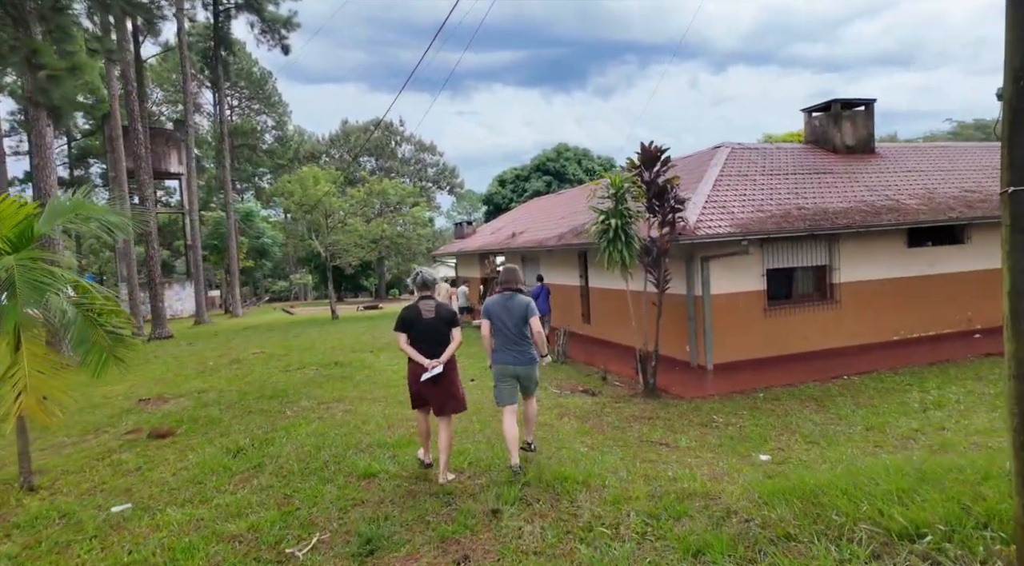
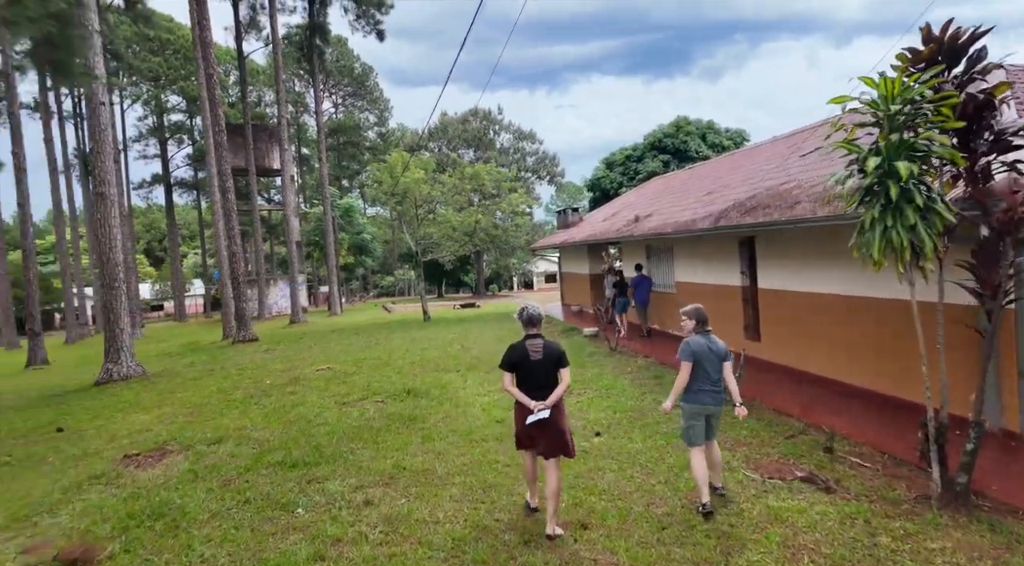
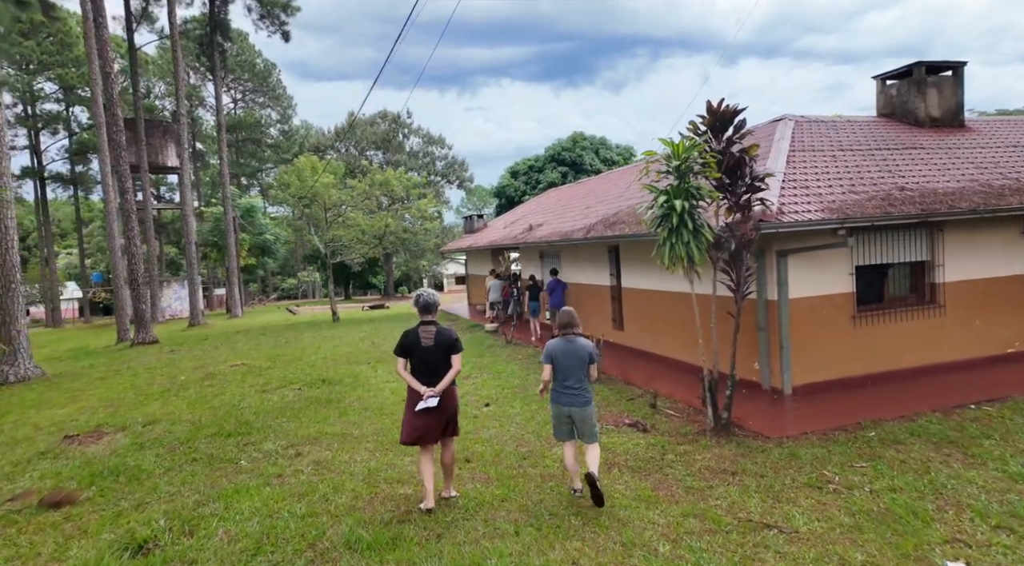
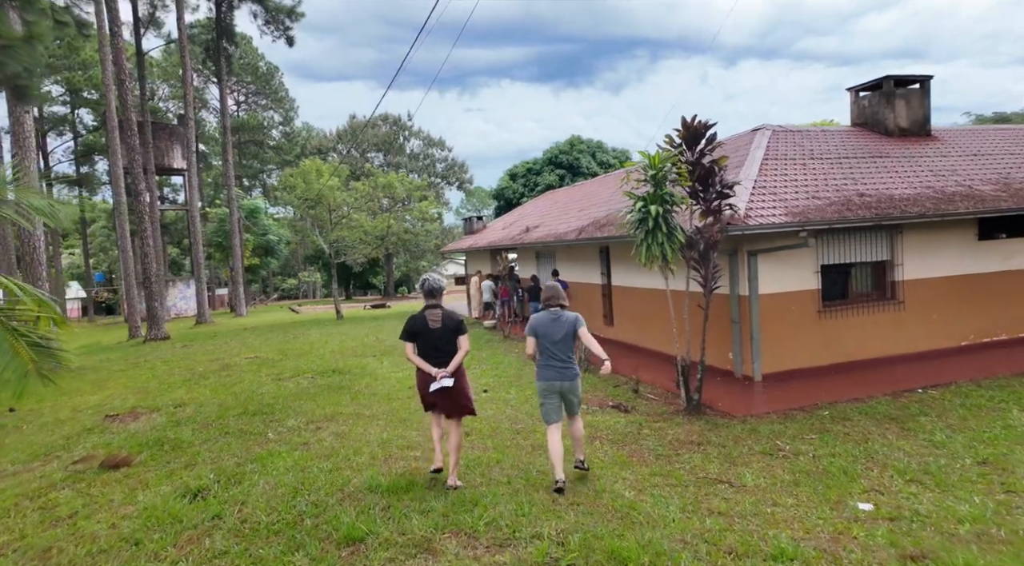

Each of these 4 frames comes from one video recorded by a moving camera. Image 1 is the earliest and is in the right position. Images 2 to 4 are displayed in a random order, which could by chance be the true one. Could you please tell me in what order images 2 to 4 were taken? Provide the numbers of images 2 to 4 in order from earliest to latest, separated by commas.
4, 3, 2
